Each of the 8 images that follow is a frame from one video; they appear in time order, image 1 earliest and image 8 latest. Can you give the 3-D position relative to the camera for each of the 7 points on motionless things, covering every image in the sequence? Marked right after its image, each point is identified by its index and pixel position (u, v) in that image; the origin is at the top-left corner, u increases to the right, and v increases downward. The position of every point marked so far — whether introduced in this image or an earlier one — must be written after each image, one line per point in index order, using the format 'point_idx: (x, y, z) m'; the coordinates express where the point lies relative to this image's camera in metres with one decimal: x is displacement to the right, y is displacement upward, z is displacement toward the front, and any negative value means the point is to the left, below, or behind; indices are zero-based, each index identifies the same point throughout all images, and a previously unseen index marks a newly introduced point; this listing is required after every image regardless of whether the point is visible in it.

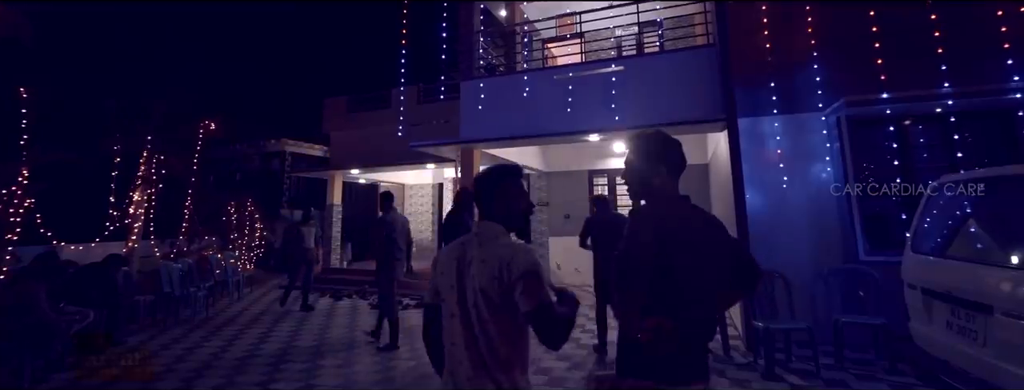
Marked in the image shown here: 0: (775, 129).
0: (+3.5, +0.9, +6.0) m
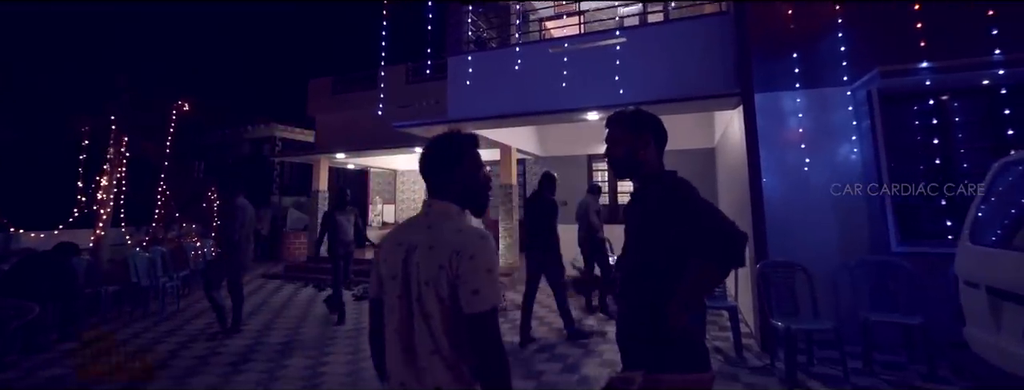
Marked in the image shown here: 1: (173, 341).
0: (+3.3, +1.1, +5.3) m
1: (-4.8, -2.1, +6.5) m
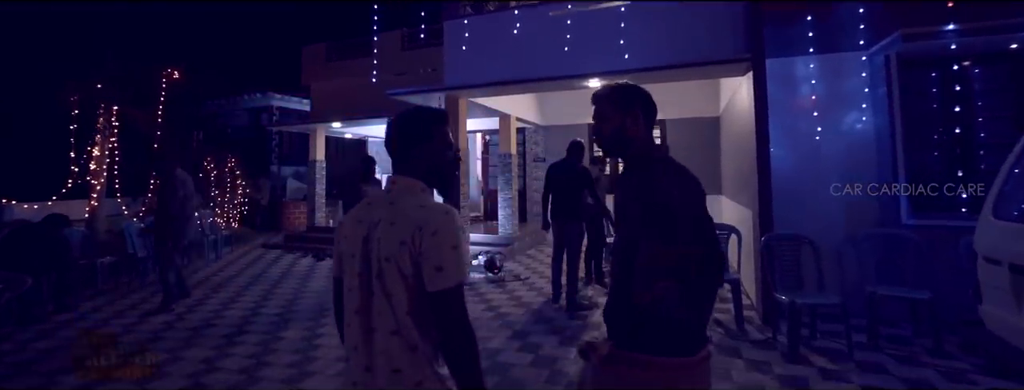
0: (+3.3, +1.4, +5.1) m
1: (-4.8, -1.7, +6.5) m
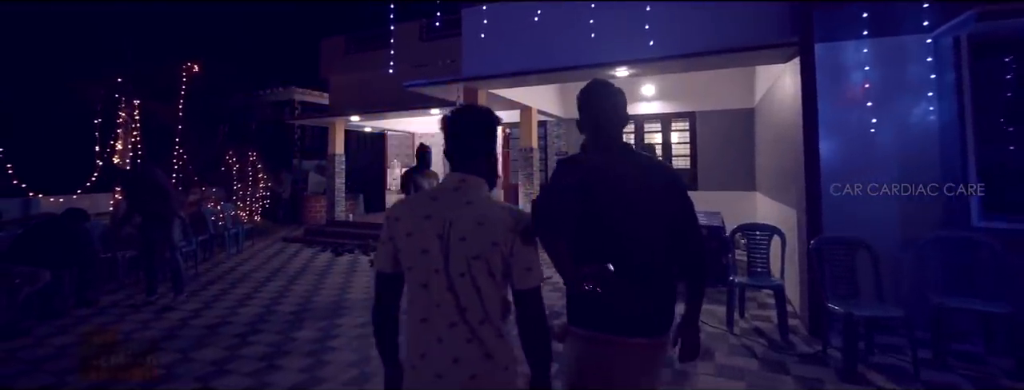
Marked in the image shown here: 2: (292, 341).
0: (+3.6, +1.4, +4.6) m
1: (-4.6, -1.6, +6.4) m
2: (-2.4, -1.6, +5.0) m
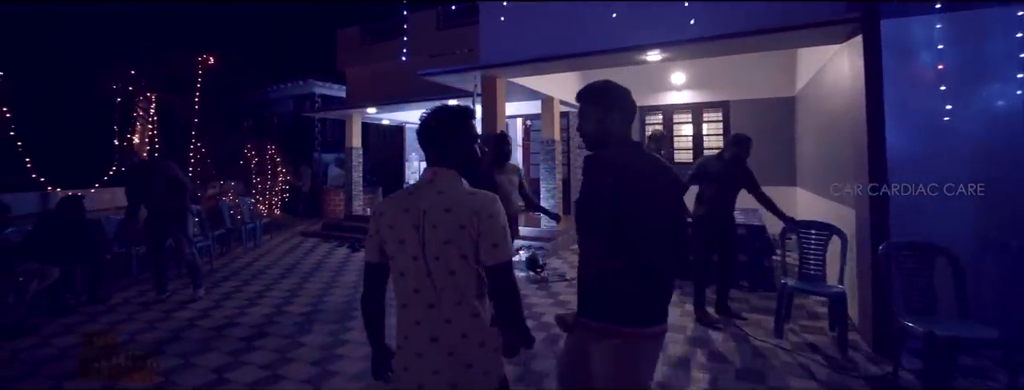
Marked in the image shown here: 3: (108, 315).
0: (+3.7, +1.4, +4.0) m
1: (-4.3, -1.5, +6.2) m
2: (-2.2, -1.5, +4.7) m
3: (-5.2, -1.5, +5.9) m
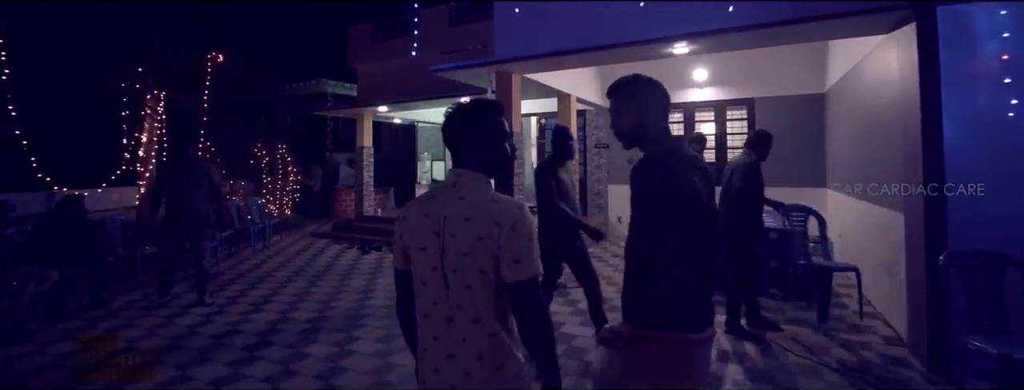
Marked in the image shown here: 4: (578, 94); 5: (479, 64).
0: (+3.9, +1.4, +3.6) m
1: (-4.1, -1.5, +6.0) m
2: (-2.0, -1.6, +4.4) m
3: (-5.0, -1.5, +5.7) m
4: (+1.3, +2.0, +8.9) m
5: (-0.5, +1.8, +6.5) m
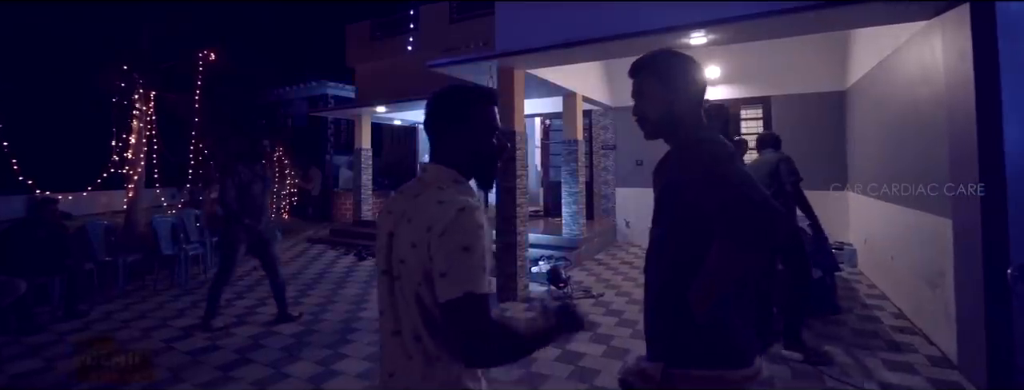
0: (+3.9, +1.4, +3.1) m
1: (-4.0, -1.6, +5.6) m
2: (-2.0, -1.6, +4.0) m
3: (-4.9, -1.6, +5.3) m
4: (+1.3, +1.9, +8.4) m
5: (-0.4, +1.8, +6.0) m
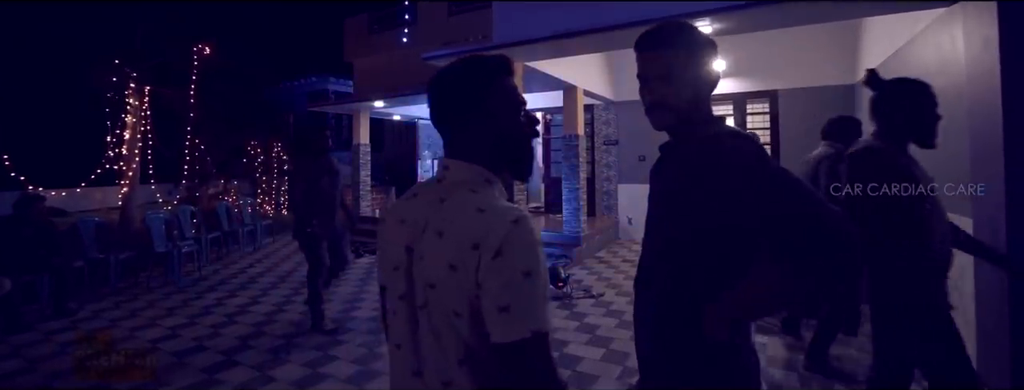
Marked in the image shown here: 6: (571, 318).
0: (+3.9, +1.4, +2.9) m
1: (-4.1, -1.5, +5.4) m
2: (-2.0, -1.6, +3.8) m
3: (-5.0, -1.5, +5.2) m
4: (+1.3, +2.0, +8.2) m
5: (-0.5, +1.8, +5.9) m
6: (+0.7, -1.4, +5.2) m
